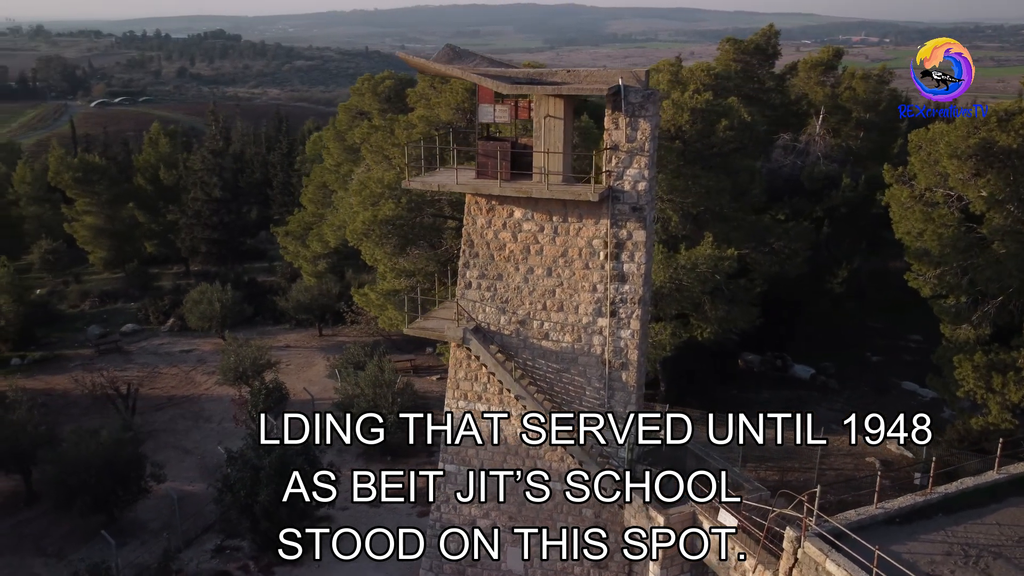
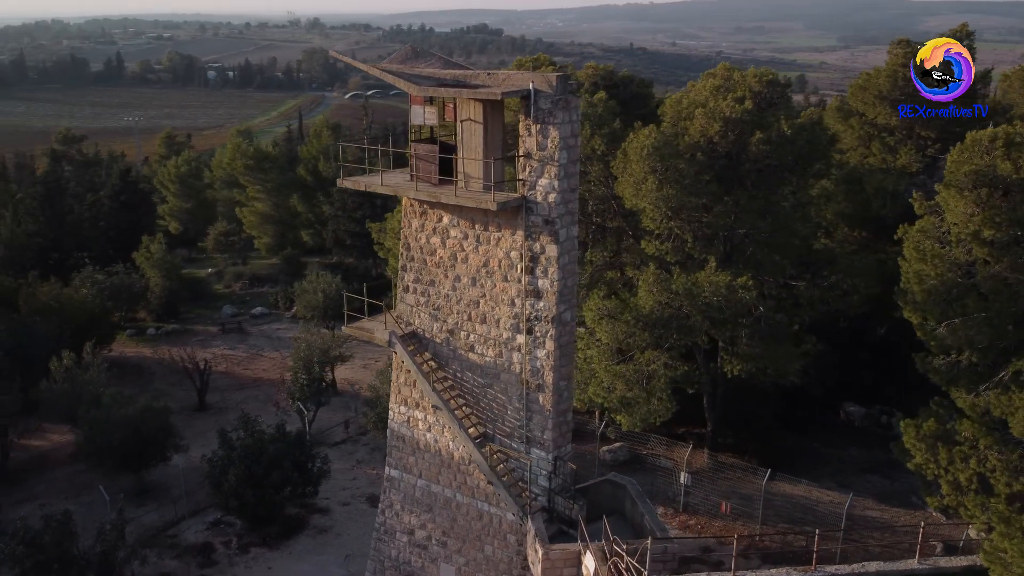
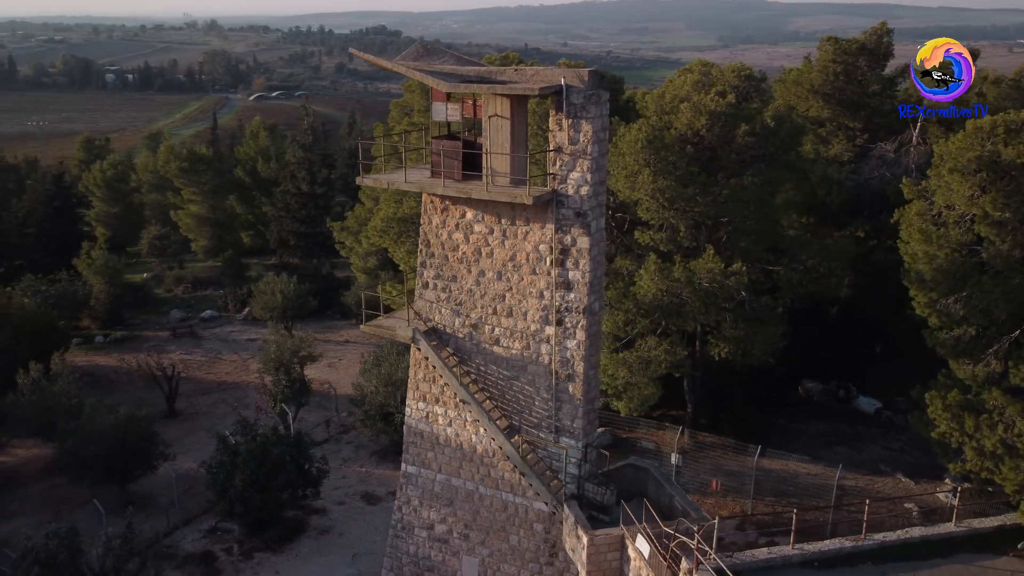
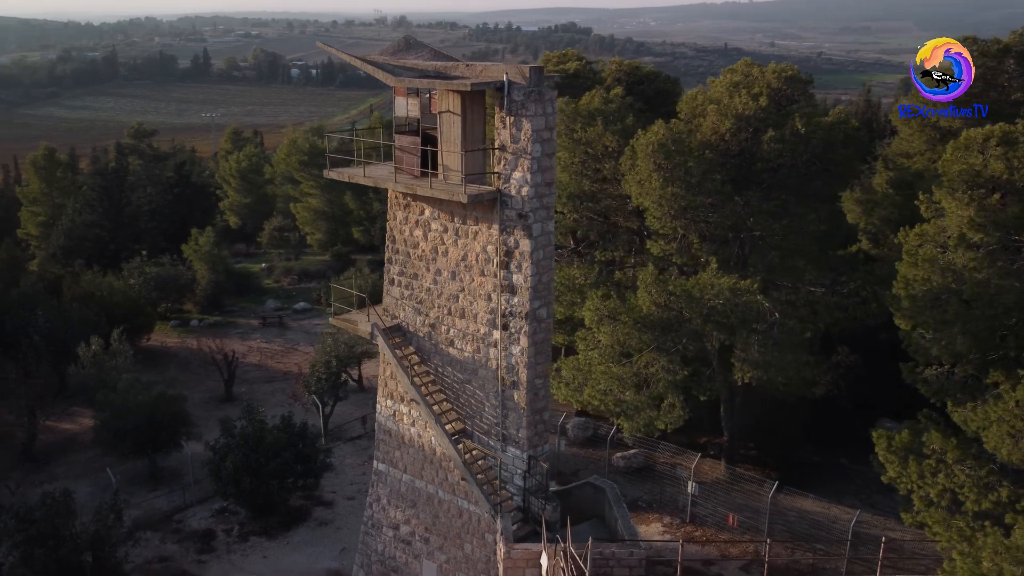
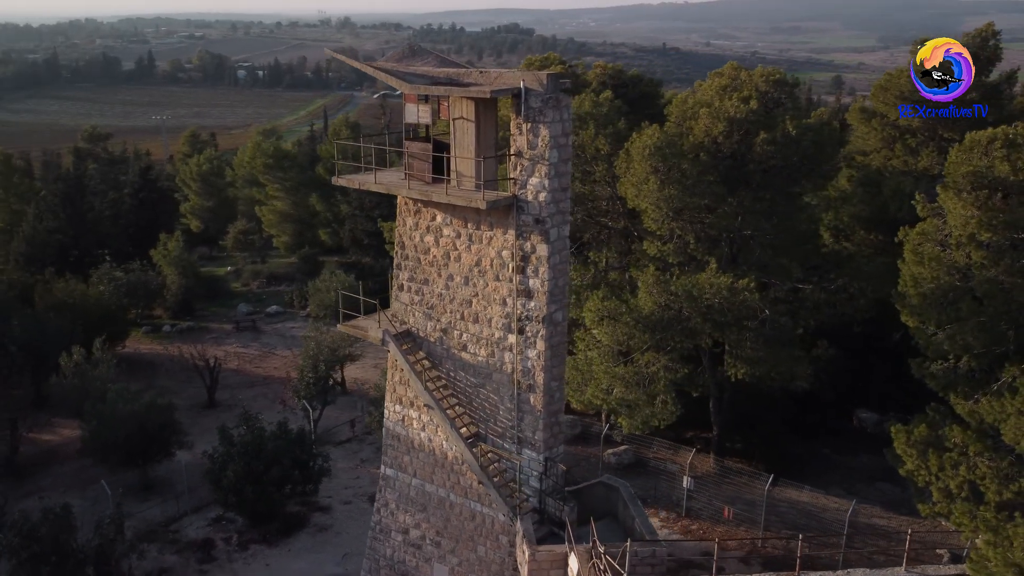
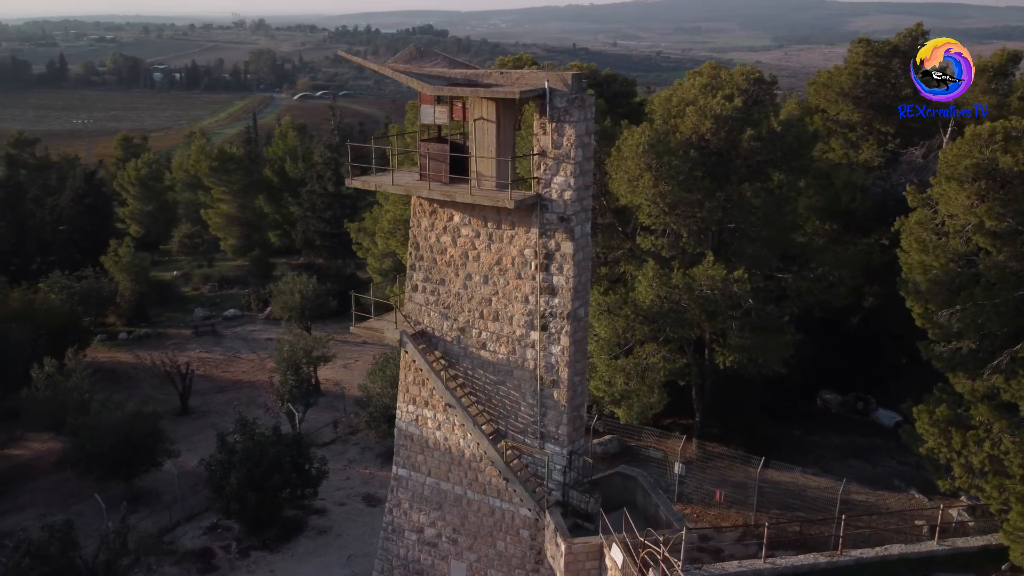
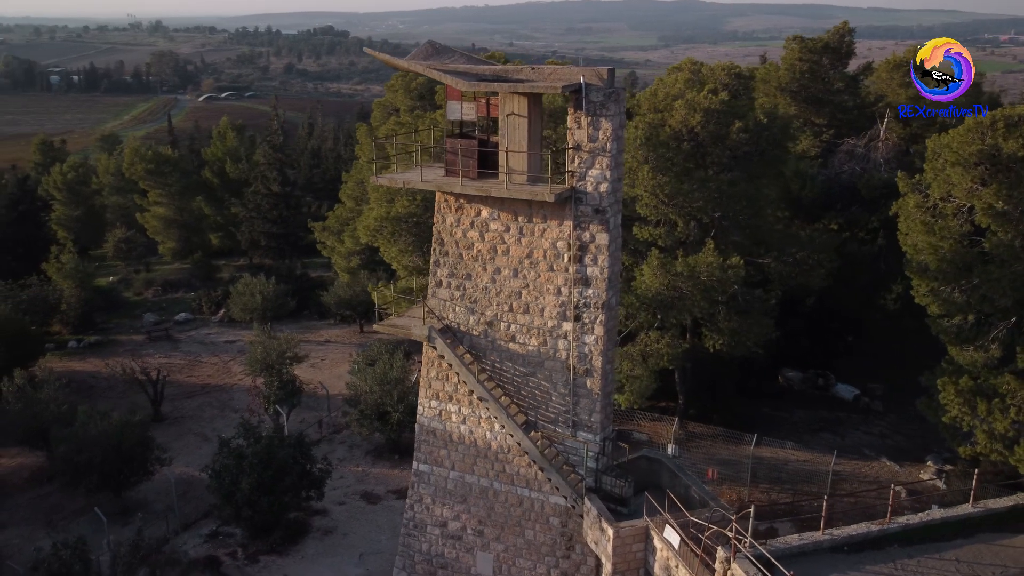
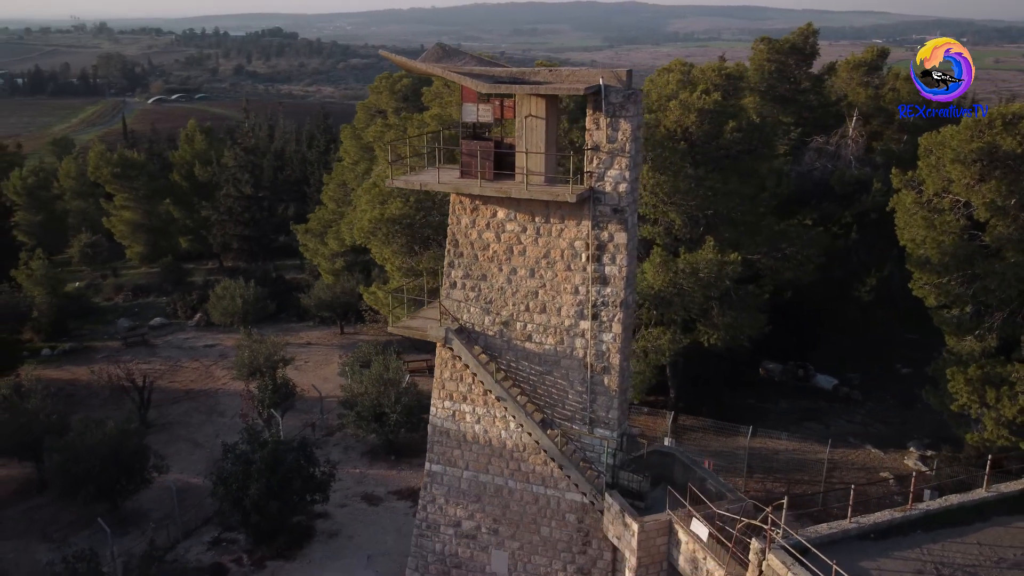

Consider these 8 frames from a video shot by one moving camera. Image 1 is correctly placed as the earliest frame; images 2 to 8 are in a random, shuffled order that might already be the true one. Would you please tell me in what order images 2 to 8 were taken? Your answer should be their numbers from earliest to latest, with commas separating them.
8, 7, 3, 6, 2, 5, 4
